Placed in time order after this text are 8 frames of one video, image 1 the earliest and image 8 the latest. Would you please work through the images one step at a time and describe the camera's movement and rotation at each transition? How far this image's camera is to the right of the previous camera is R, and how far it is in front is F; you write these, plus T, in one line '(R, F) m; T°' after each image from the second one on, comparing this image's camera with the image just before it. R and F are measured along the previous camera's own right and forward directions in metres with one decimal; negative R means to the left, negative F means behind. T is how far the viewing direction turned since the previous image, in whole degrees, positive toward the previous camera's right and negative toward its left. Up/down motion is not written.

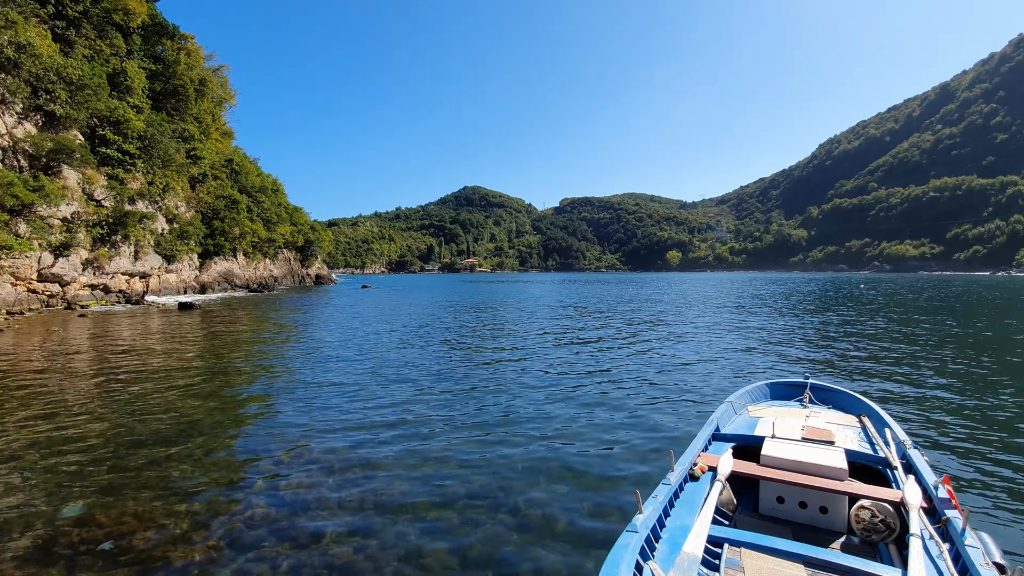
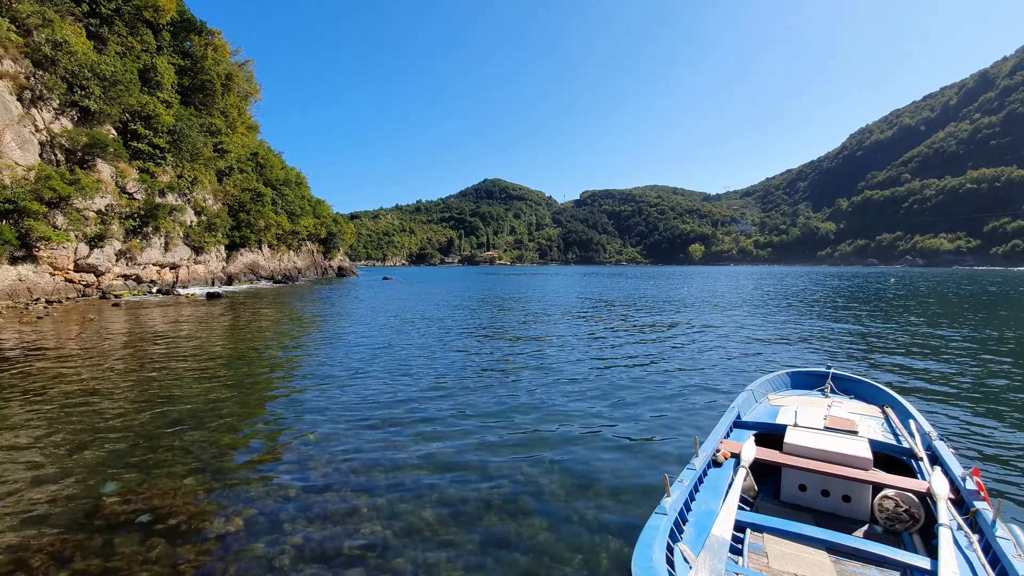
(0.0, 0.0) m; -2°
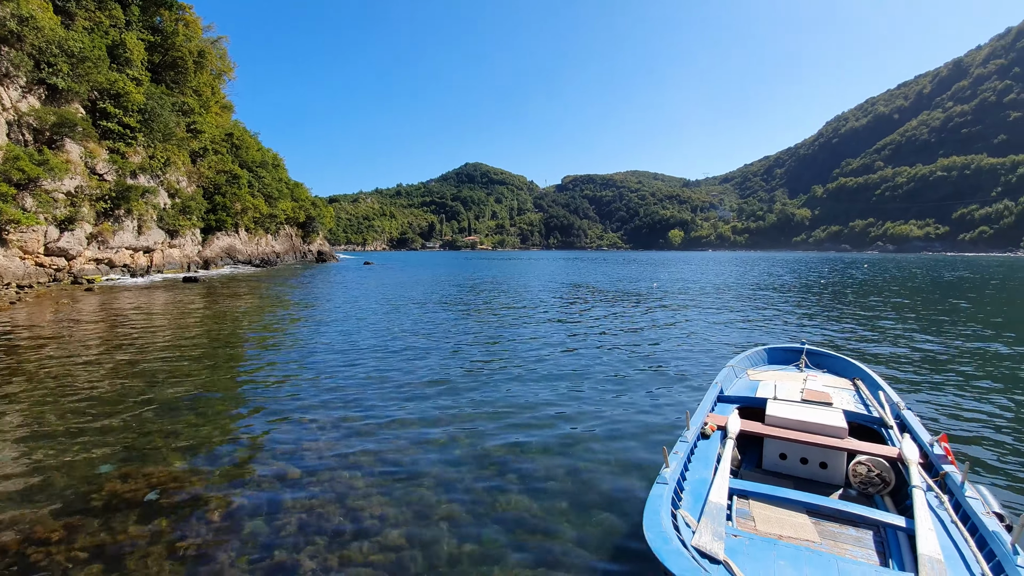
(-0.3, -0.4) m; +2°
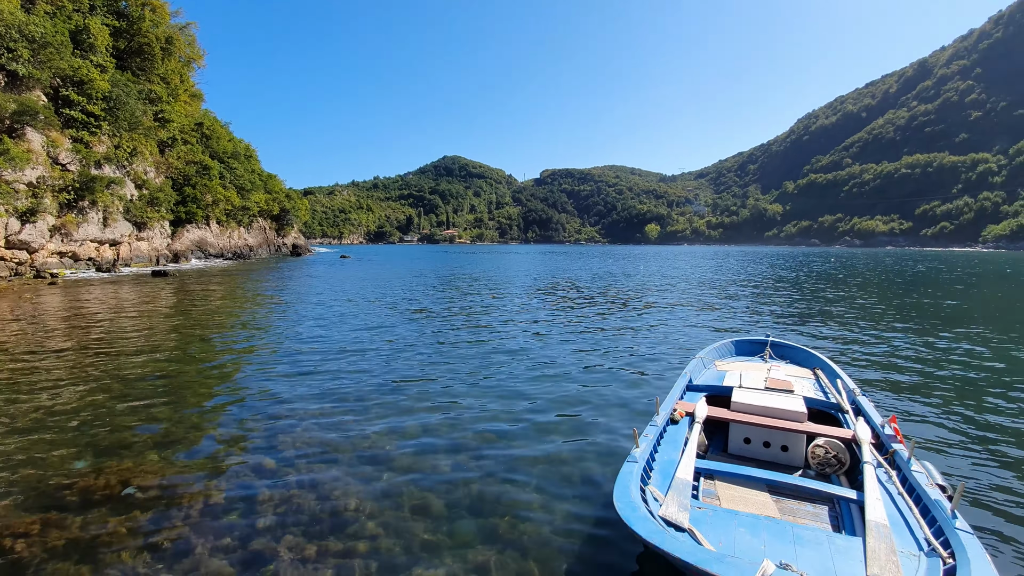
(0.0, -0.5) m; +3°
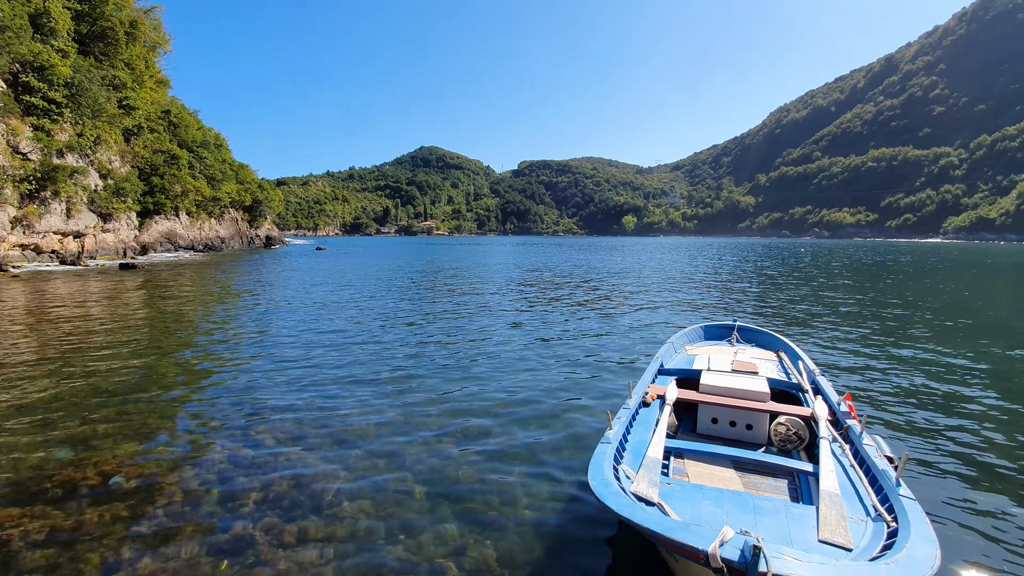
(-0.1, -0.7) m; +3°
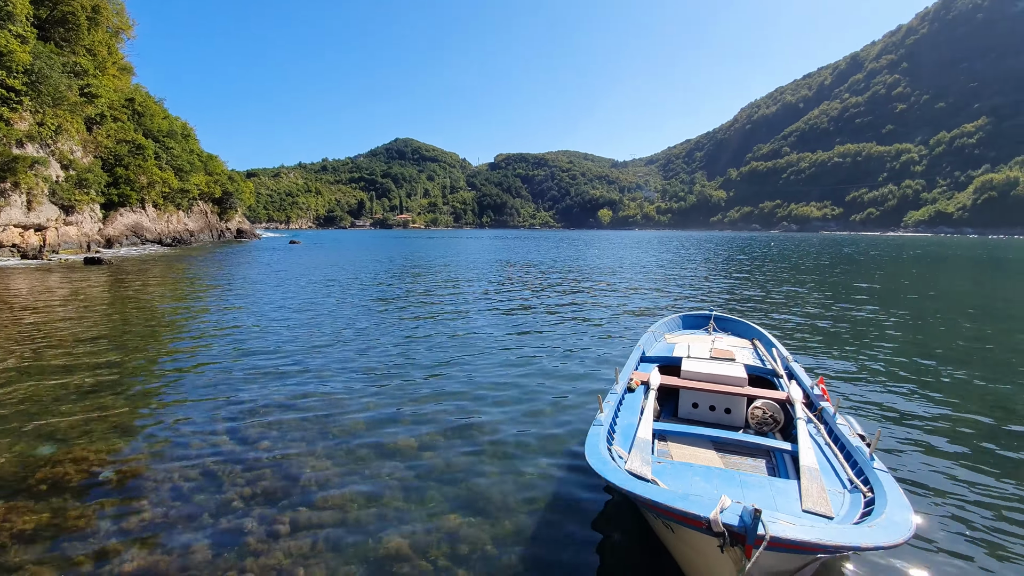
(-0.5, -0.8) m; +3°
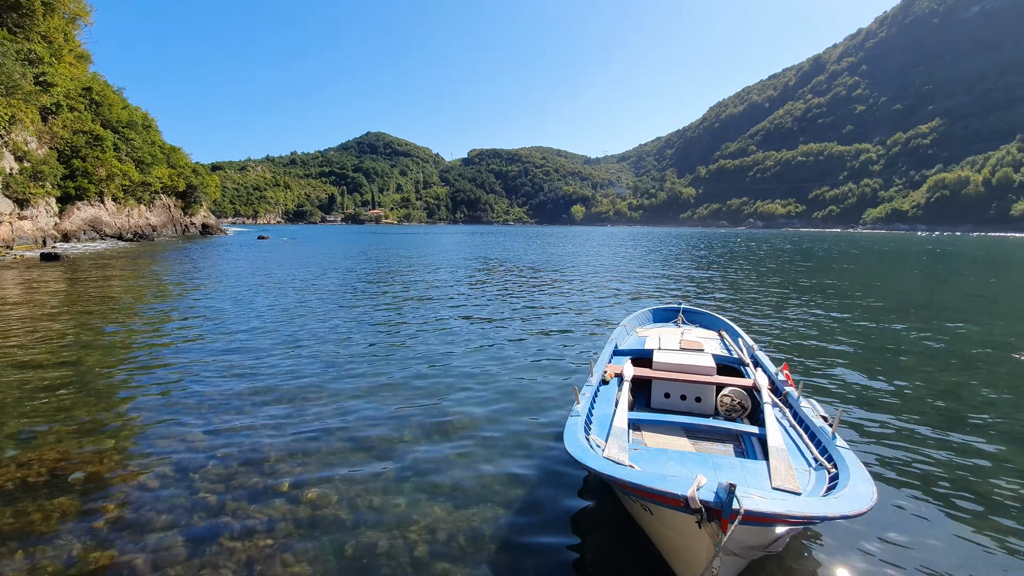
(-0.3, -1.1) m; +3°
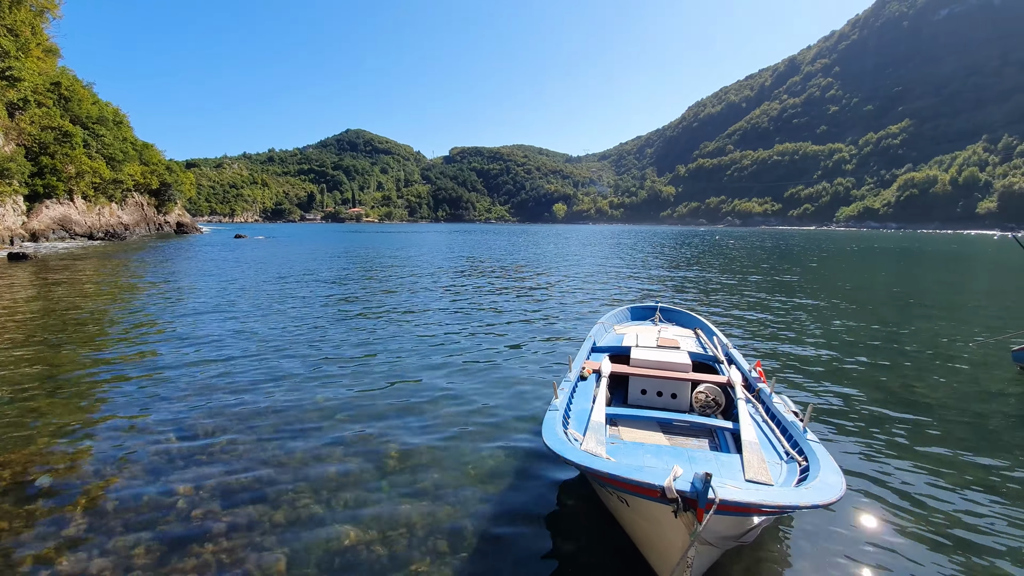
(0.0, -0.8) m; +2°
